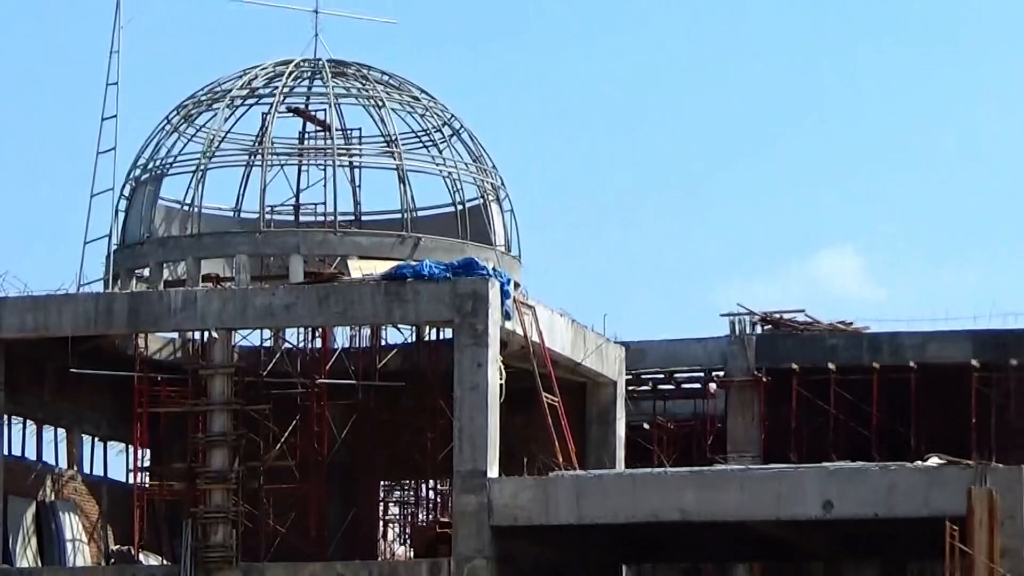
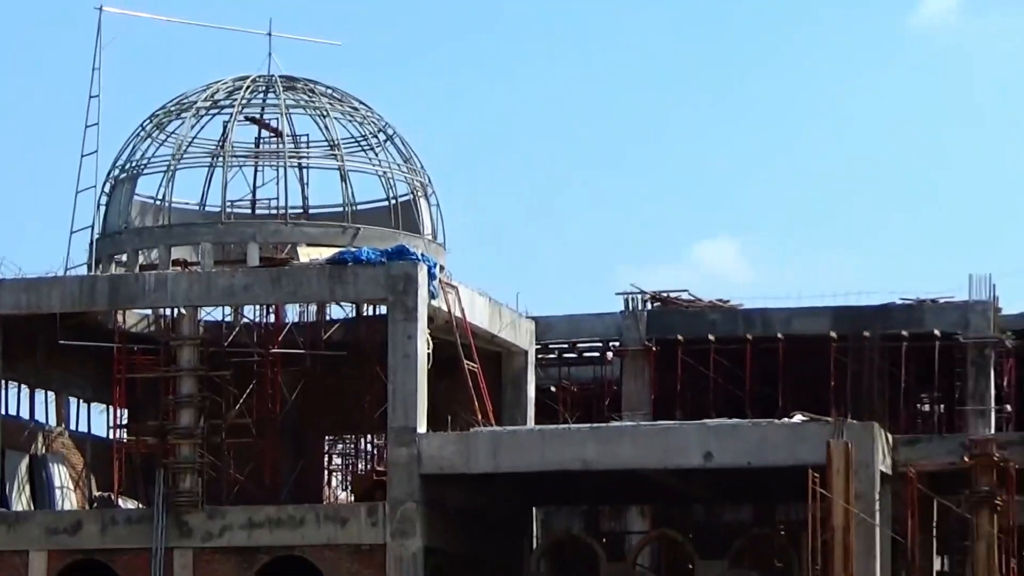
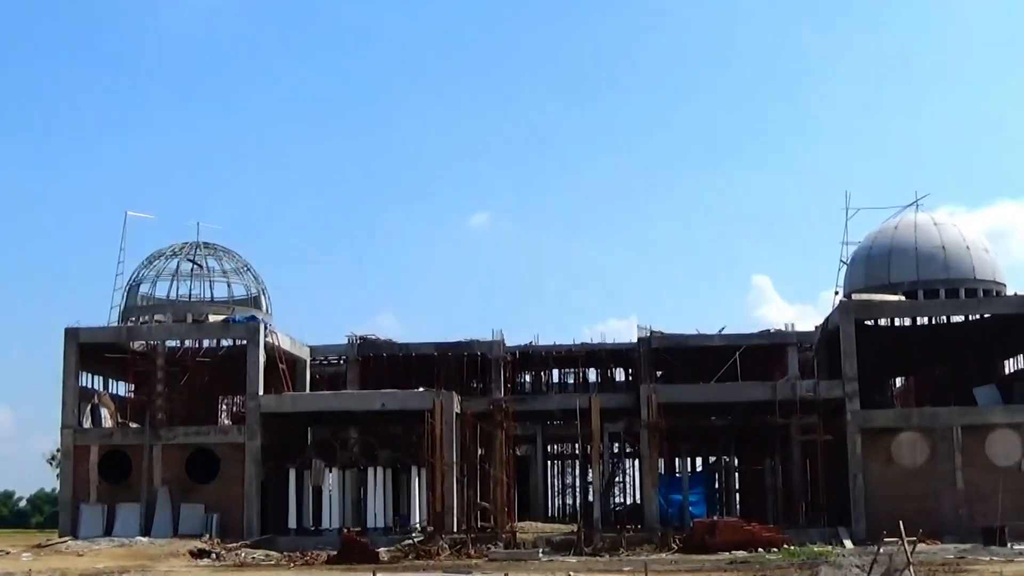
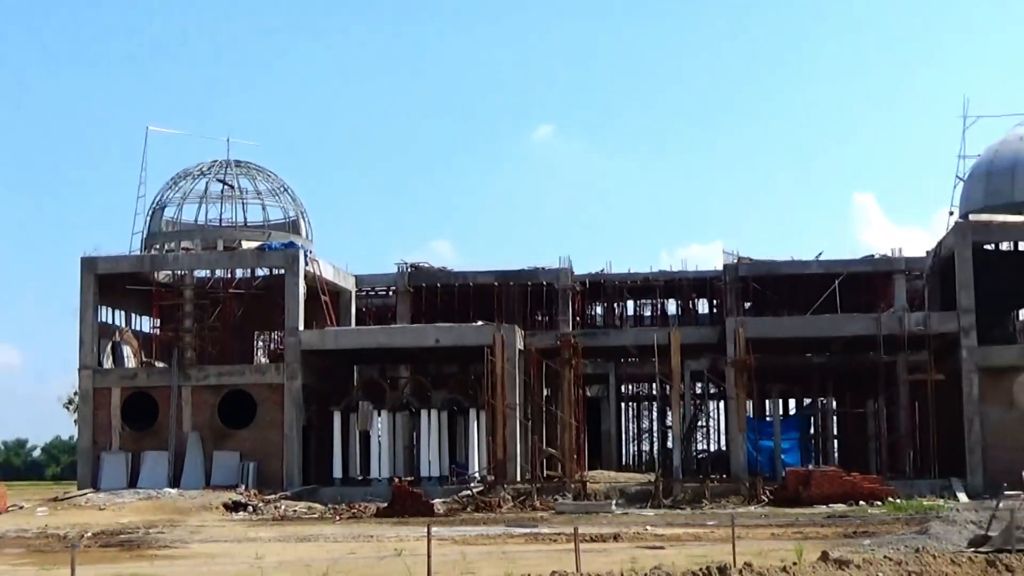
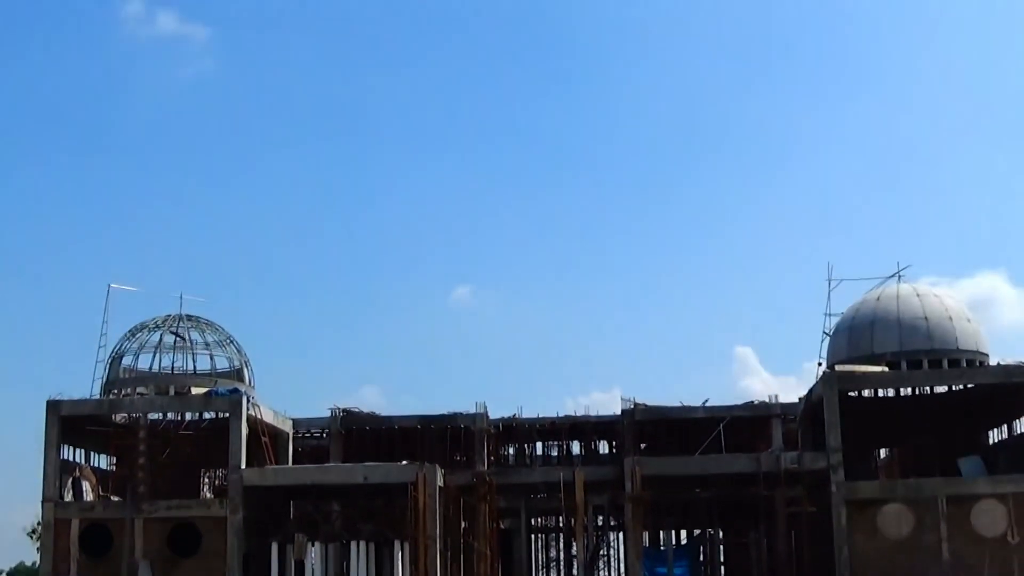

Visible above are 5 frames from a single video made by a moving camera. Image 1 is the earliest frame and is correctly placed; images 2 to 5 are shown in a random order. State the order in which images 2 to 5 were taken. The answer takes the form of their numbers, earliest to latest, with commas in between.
2, 4, 3, 5
